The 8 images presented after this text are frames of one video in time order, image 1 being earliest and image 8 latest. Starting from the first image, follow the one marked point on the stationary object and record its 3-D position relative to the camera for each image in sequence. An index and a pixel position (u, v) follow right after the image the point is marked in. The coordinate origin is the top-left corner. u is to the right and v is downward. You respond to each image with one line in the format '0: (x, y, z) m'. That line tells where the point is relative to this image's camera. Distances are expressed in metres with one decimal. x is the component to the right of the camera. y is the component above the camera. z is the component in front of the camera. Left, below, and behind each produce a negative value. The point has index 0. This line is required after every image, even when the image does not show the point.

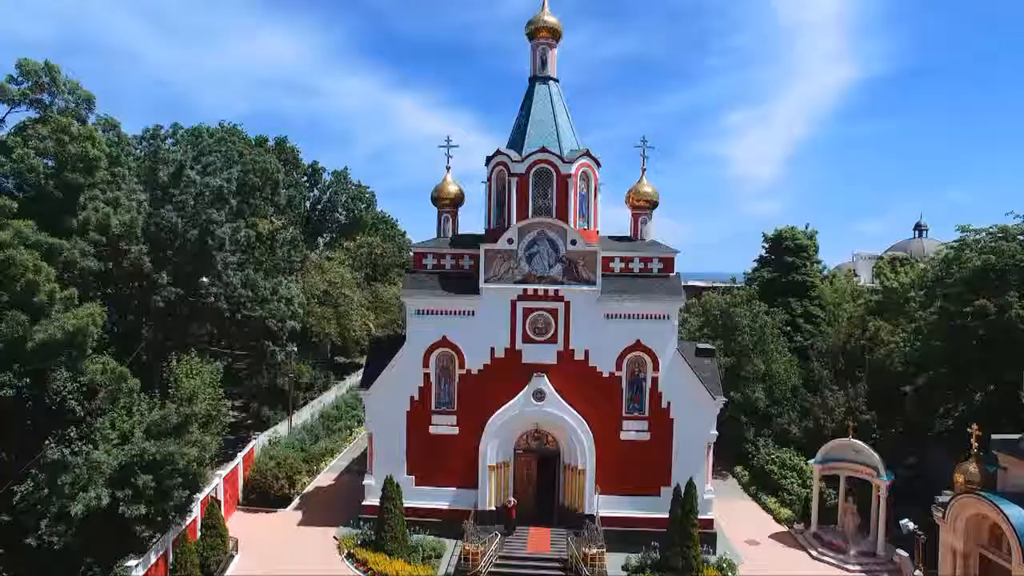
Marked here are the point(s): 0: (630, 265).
0: (+3.8, +0.8, +19.9) m
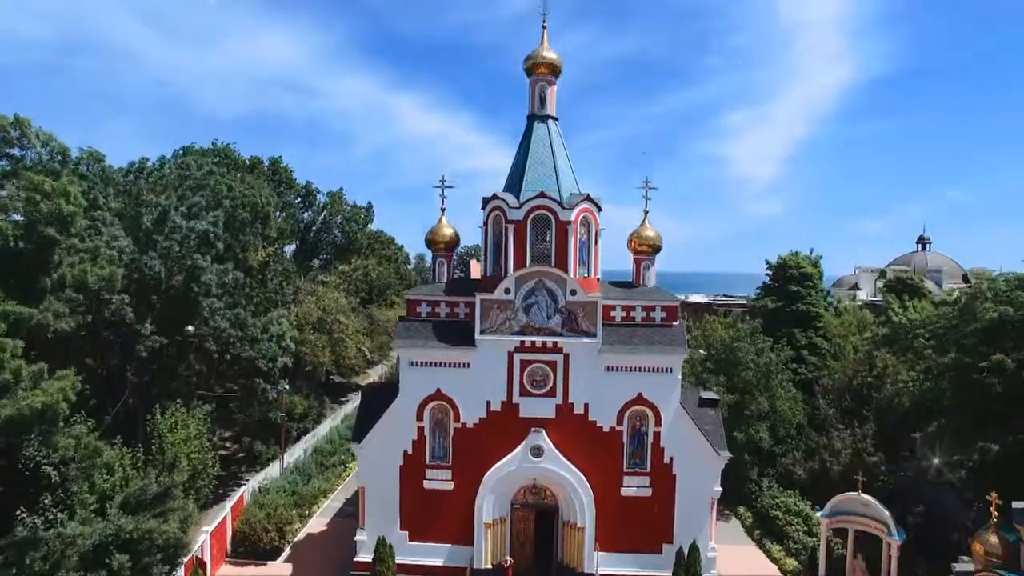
0: (+3.7, -0.8, +19.1) m
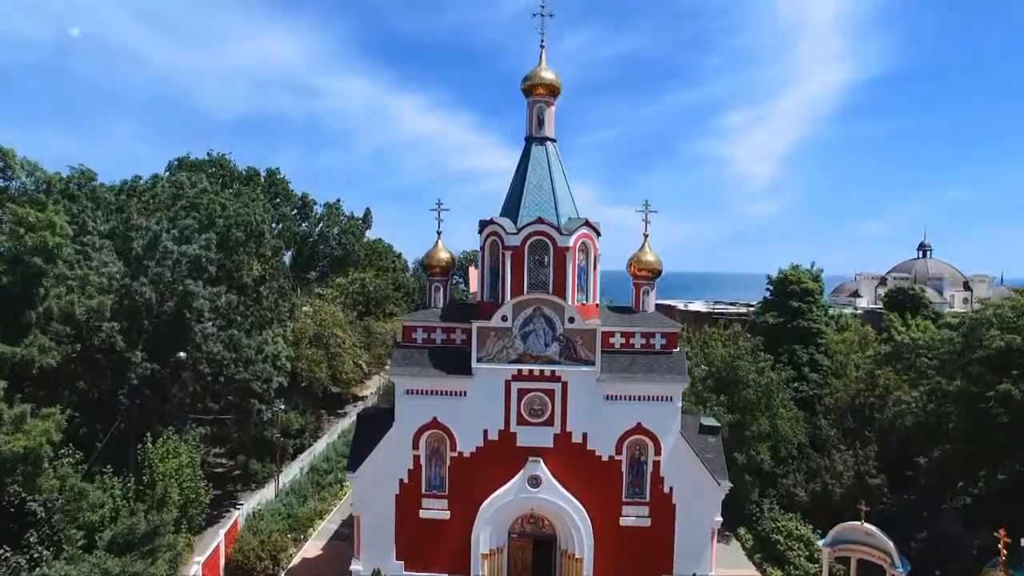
0: (+3.6, -1.6, +18.8) m
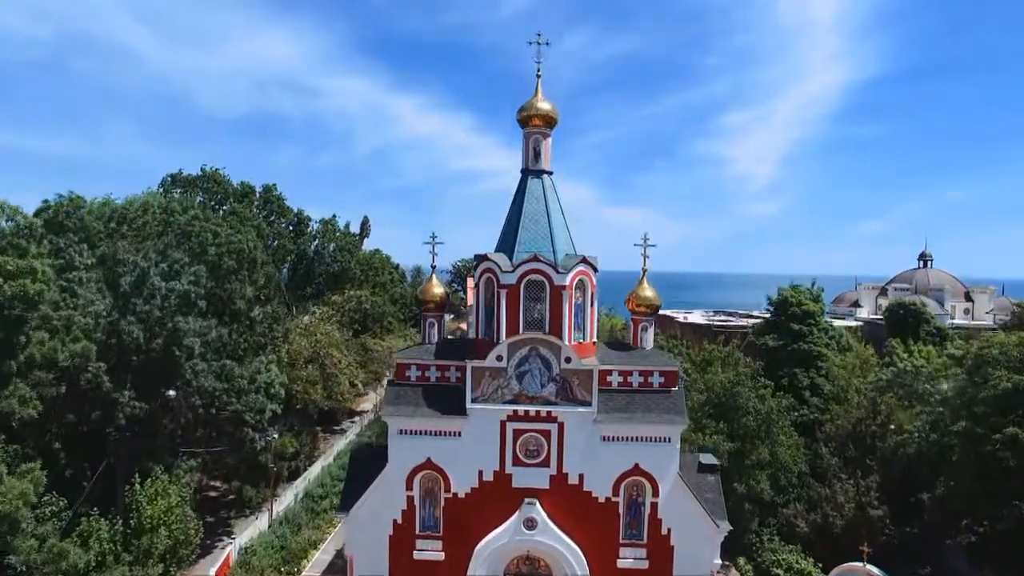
0: (+3.5, -2.7, +18.4) m
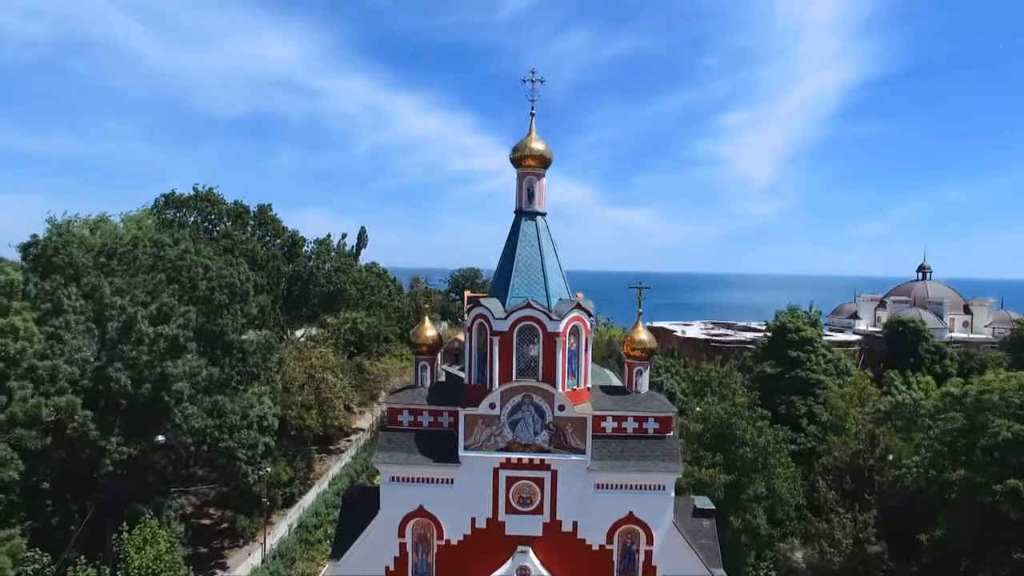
0: (+3.3, -4.0, +18.2) m
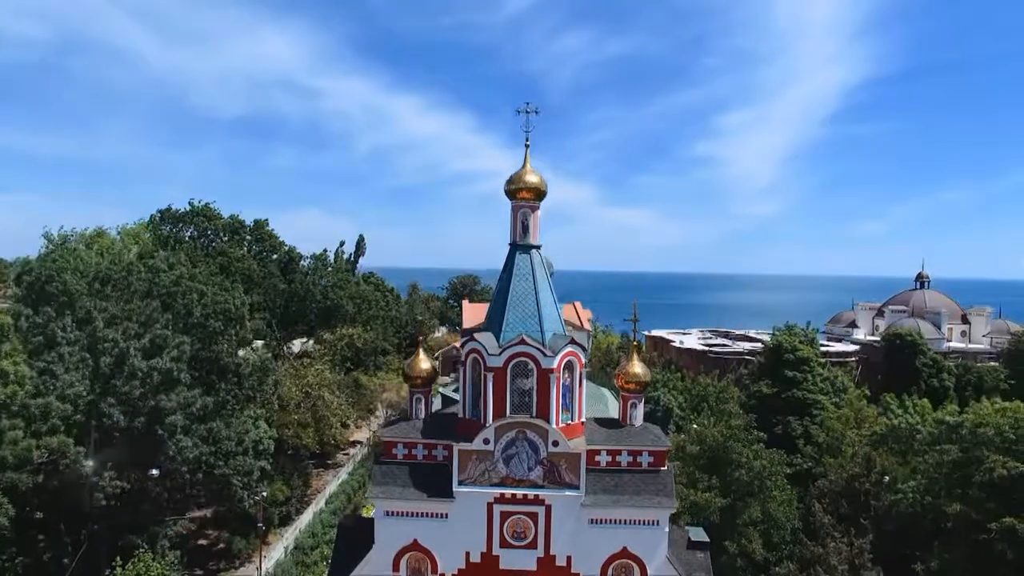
0: (+3.1, -5.0, +18.2) m
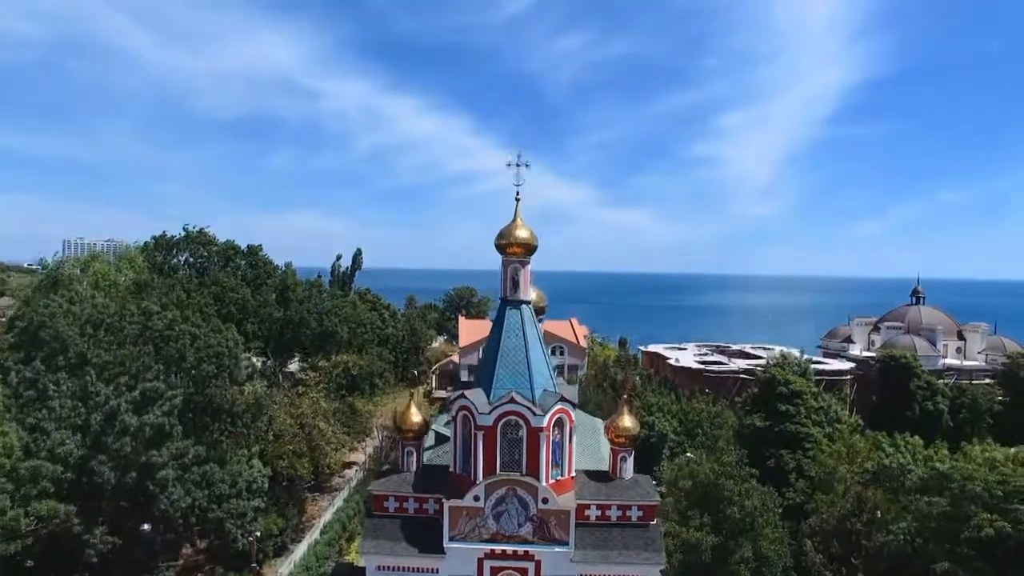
0: (+2.8, -6.6, +18.3) m
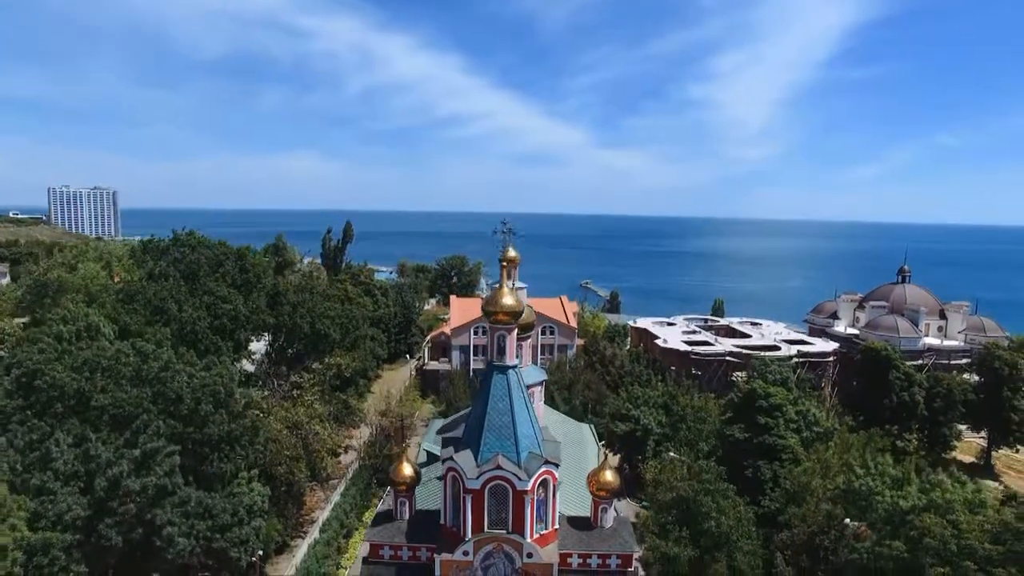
0: (+2.4, -8.6, +19.6) m
